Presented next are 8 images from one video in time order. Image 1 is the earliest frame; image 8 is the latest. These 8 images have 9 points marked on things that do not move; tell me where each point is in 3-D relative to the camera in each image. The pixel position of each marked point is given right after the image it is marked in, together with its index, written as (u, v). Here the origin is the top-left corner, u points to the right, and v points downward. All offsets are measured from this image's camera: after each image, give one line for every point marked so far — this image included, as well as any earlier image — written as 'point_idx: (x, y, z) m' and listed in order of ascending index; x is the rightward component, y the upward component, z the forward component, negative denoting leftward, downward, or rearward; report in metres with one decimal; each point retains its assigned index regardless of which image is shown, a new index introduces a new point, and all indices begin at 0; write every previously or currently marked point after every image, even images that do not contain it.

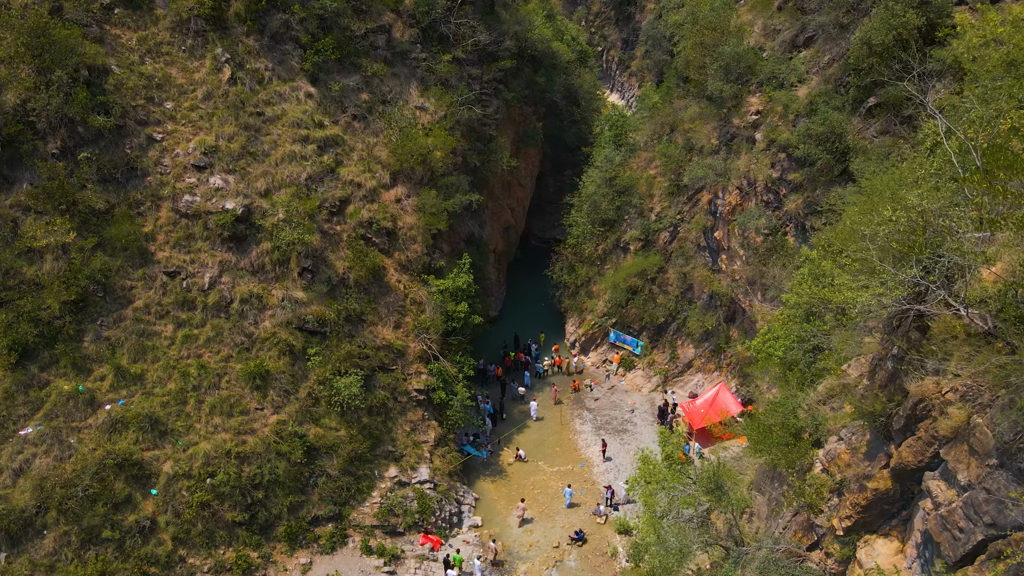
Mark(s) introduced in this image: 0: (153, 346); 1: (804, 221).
0: (-10.3, -1.7, +19.0) m
1: (+8.2, +1.9, +18.5) m
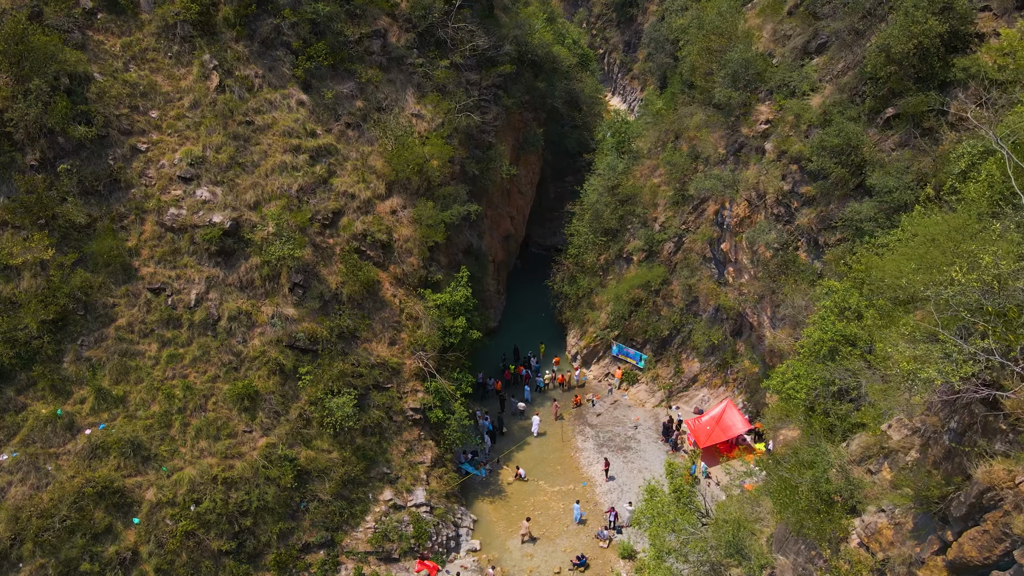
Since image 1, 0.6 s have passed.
0: (-10.4, -2.2, +18.2) m
1: (+8.2, +1.4, +17.7) m
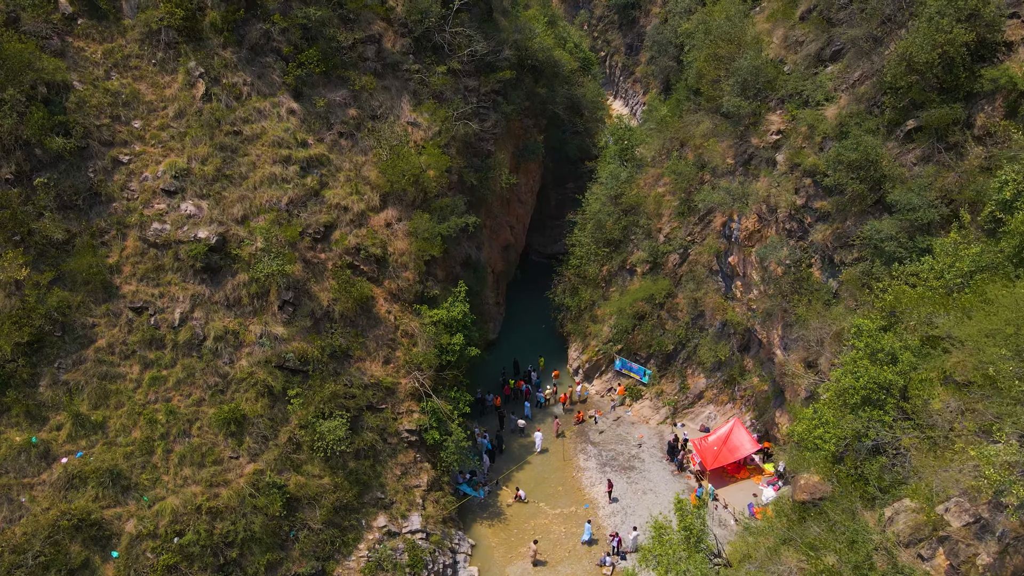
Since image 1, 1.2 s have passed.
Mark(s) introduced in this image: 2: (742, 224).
0: (-10.4, -2.7, +17.3) m
1: (+8.2, +0.9, +16.8) m
2: (+6.8, +2.0, +19.7) m
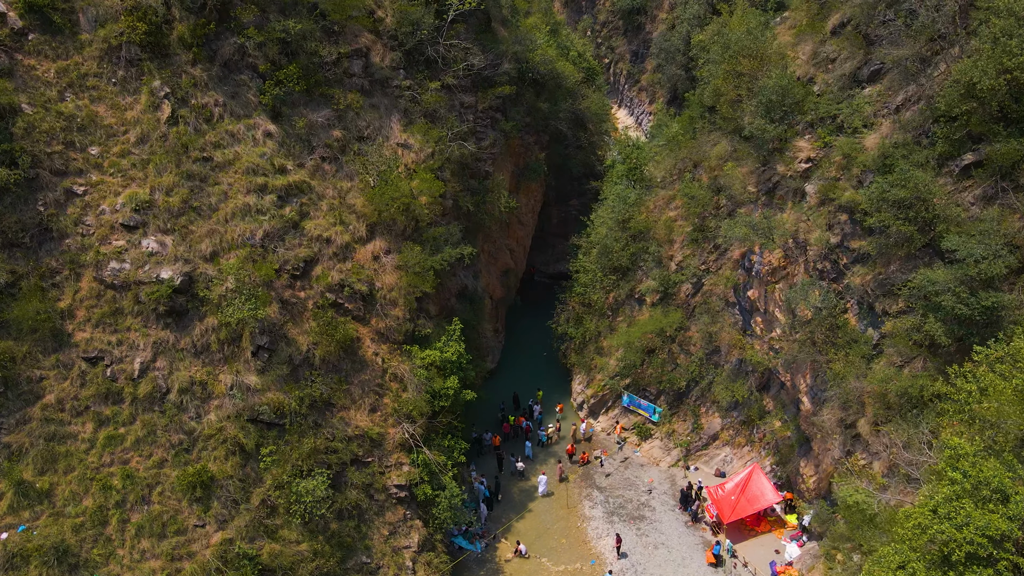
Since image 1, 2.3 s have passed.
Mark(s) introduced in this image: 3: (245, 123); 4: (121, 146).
0: (-10.4, -3.9, +15.4) m
1: (+8.2, -0.3, +14.9) m
2: (+6.8, +0.8, +17.7) m
3: (-7.6, +4.7, +18.8) m
4: (-10.2, +3.7, +17.3) m
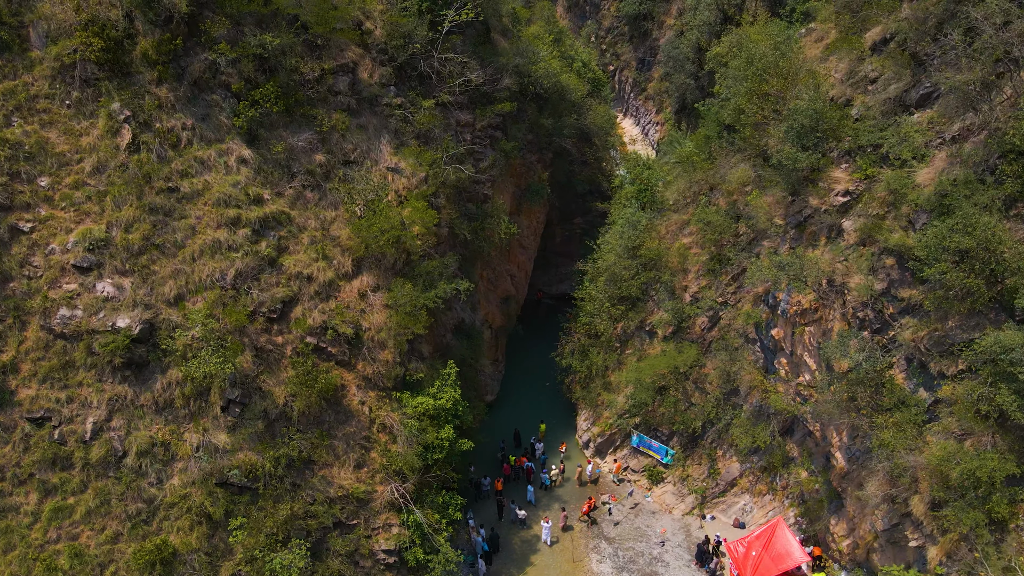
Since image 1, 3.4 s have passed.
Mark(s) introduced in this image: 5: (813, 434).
0: (-10.4, -5.0, +13.6) m
1: (+8.2, -1.4, +13.0) m
2: (+6.8, -0.3, +15.9) m
3: (-7.6, +3.6, +16.9) m
4: (-10.2, +2.6, +15.4) m
5: (+8.5, -4.1, +18.6) m
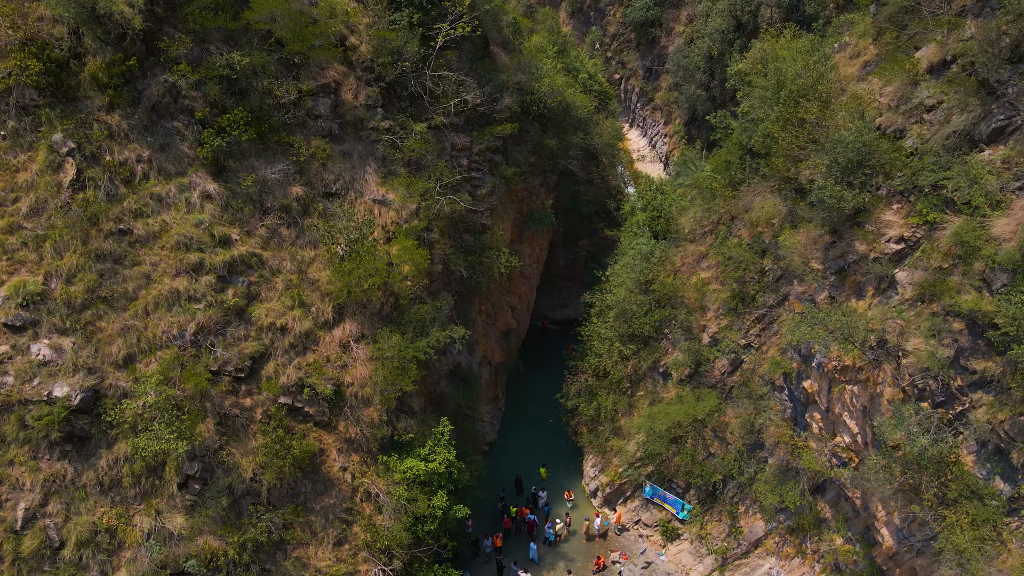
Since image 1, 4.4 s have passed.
0: (-10.4, -6.2, +11.5) m
1: (+8.2, -2.6, +10.9) m
2: (+6.8, -1.5, +13.8) m
3: (-7.5, +2.4, +14.9) m
4: (-10.2, +1.4, +13.4) m
5: (+8.5, -5.3, +16.5) m
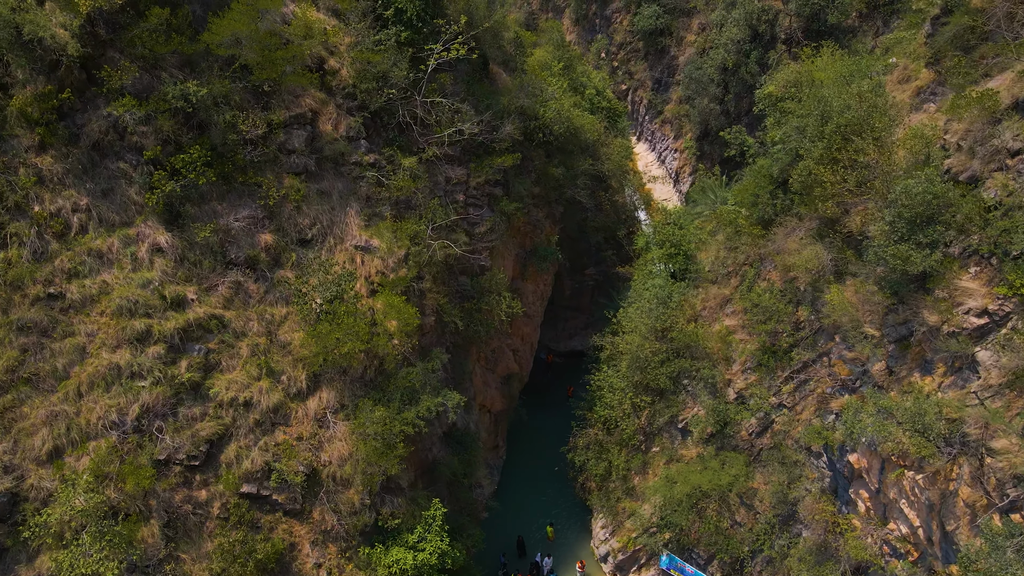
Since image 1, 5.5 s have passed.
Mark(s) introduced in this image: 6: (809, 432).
0: (-10.3, -7.5, +9.3) m
1: (+8.3, -3.9, +8.7) m
2: (+6.9, -2.9, +11.6) m
3: (-7.5, +1.0, +12.7) m
4: (-10.1, +0.1, +11.2) m
5: (+8.6, -6.7, +14.3) m
6: (+7.3, -3.4, +16.3) m
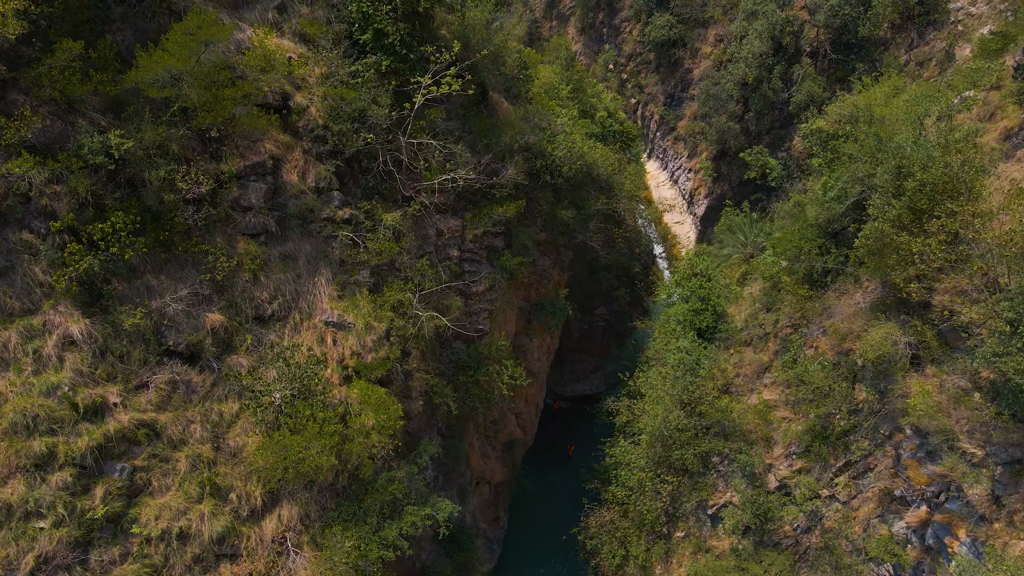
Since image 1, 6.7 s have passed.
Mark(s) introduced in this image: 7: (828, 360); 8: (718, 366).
0: (-10.3, -9.1, +6.7) m
1: (+8.3, -5.5, +6.0) m
2: (+6.9, -4.5, +8.9) m
3: (-7.4, -0.6, +10.0) m
4: (-10.1, -1.5, +8.5) m
5: (+8.6, -8.3, +11.6) m
6: (+7.3, -5.0, +13.6) m
7: (+7.1, -1.6, +14.8) m
8: (+5.3, -1.9, +17.2) m
